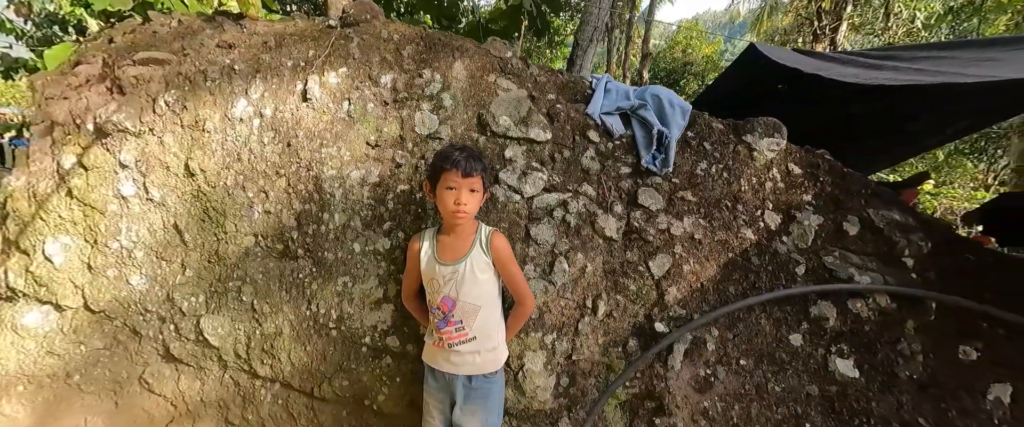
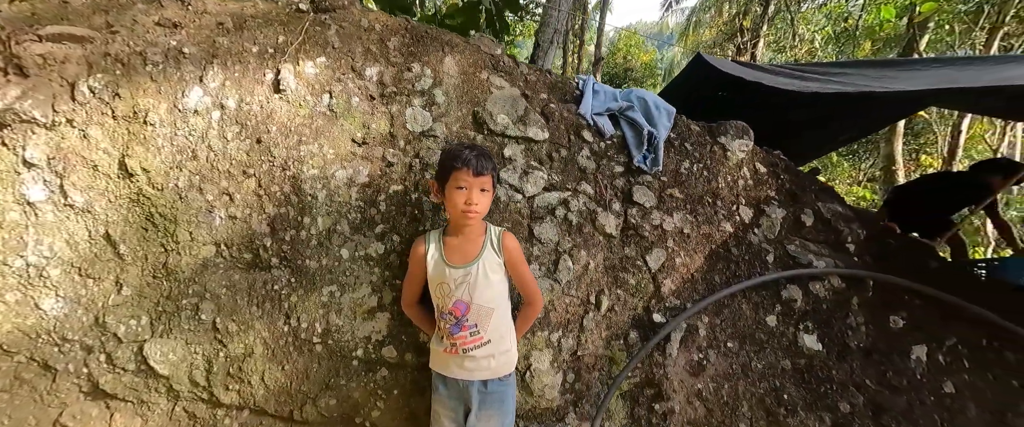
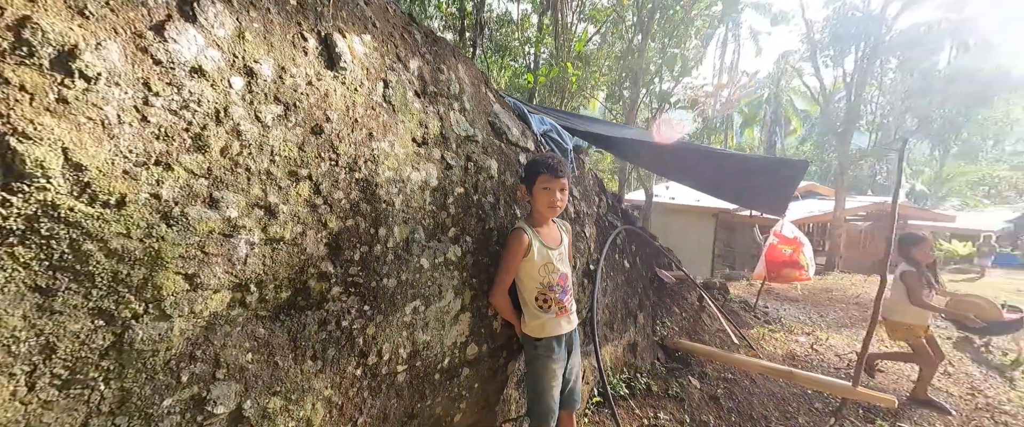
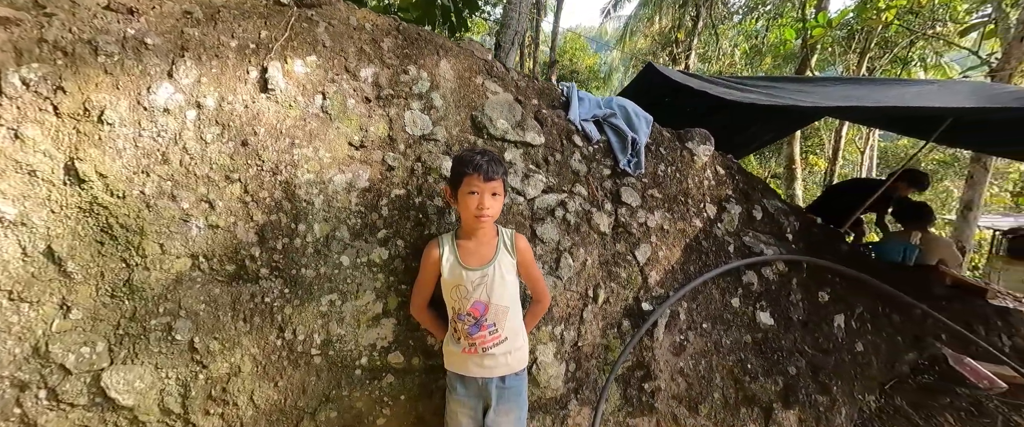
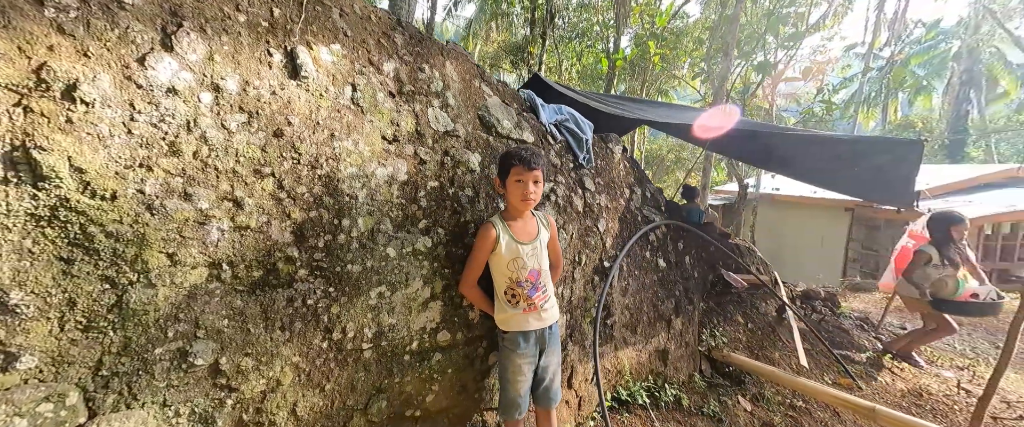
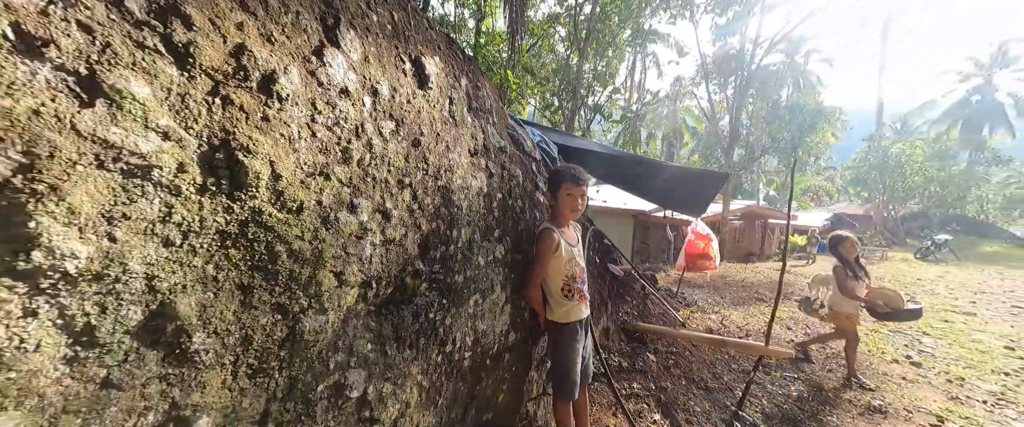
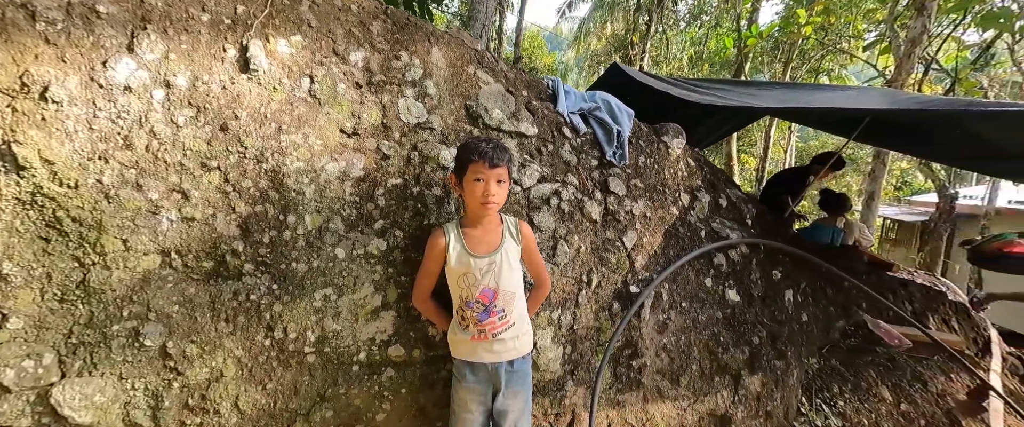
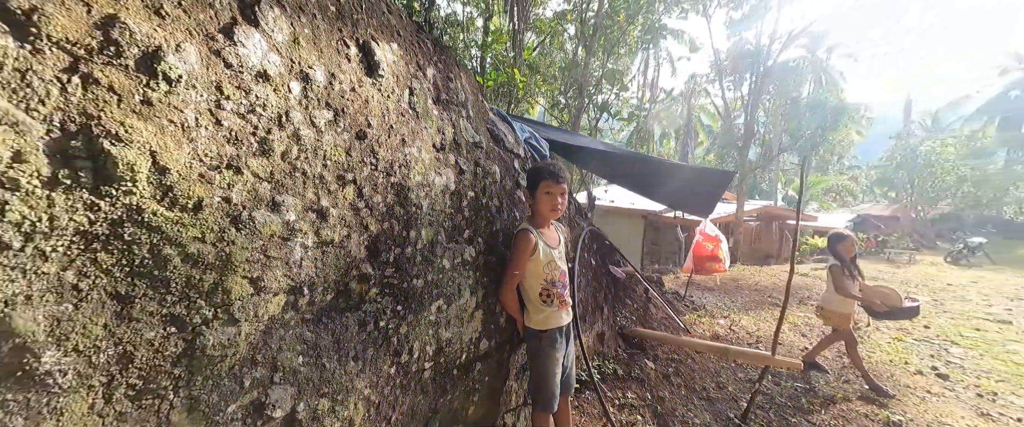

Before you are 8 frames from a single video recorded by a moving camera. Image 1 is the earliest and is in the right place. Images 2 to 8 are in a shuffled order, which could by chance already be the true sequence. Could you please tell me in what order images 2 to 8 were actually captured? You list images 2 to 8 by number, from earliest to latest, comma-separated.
2, 4, 7, 5, 3, 8, 6
